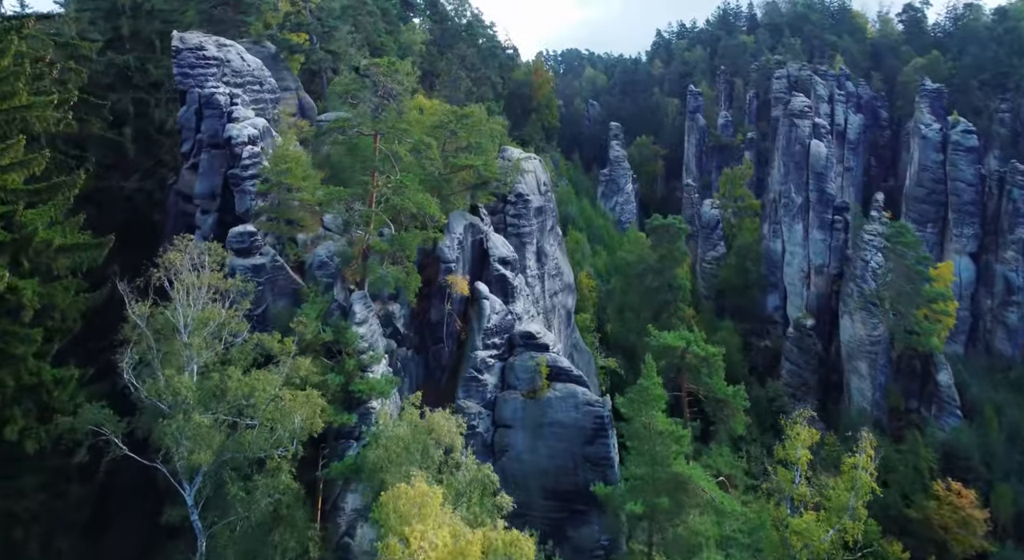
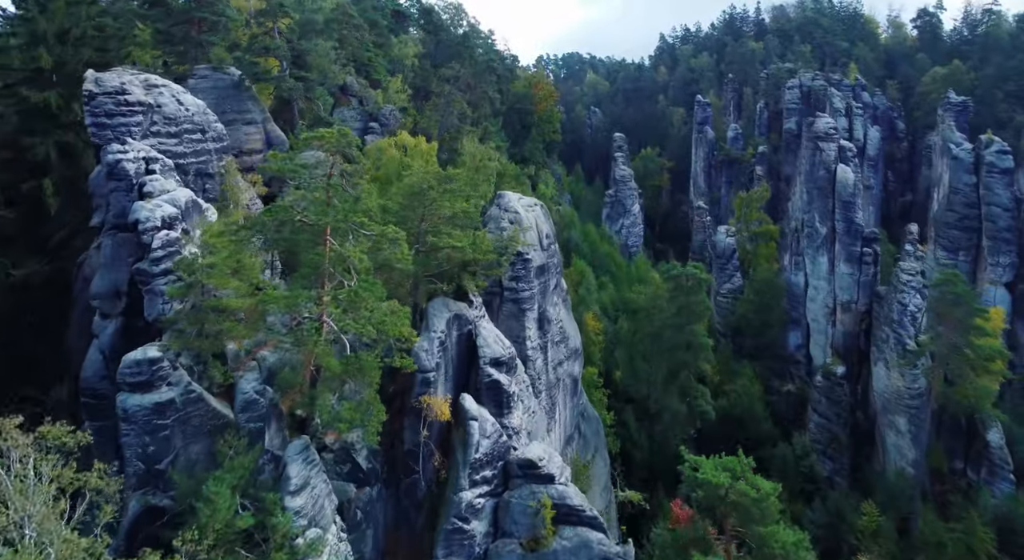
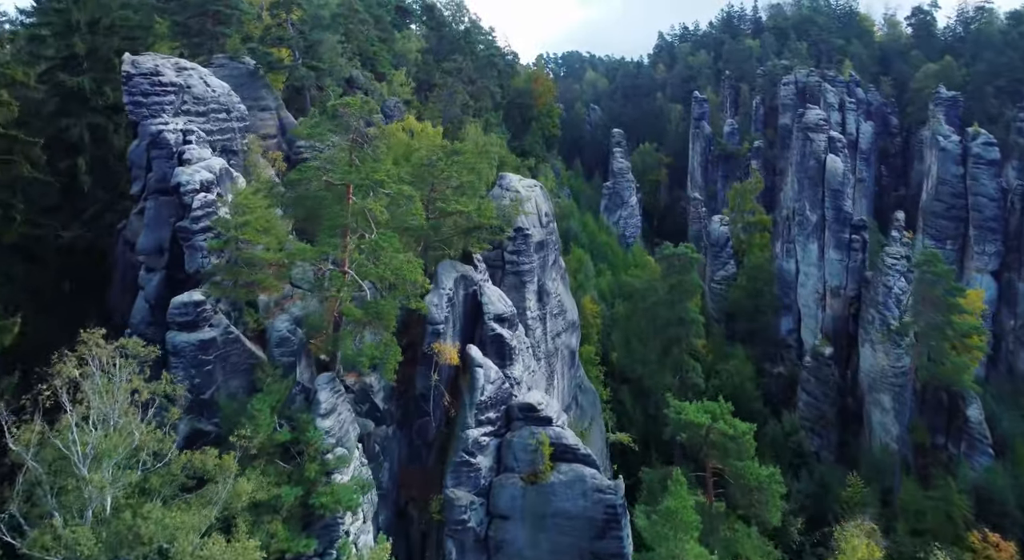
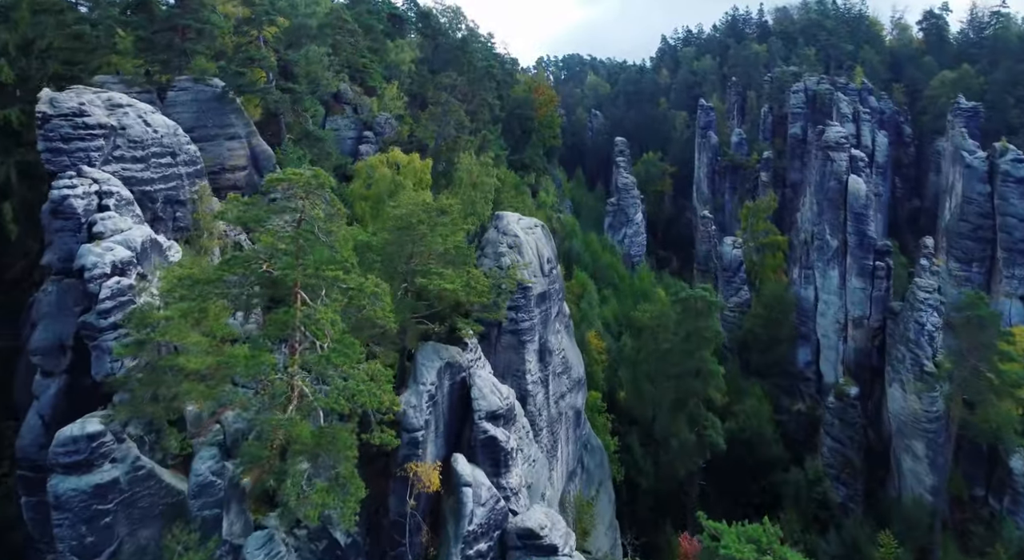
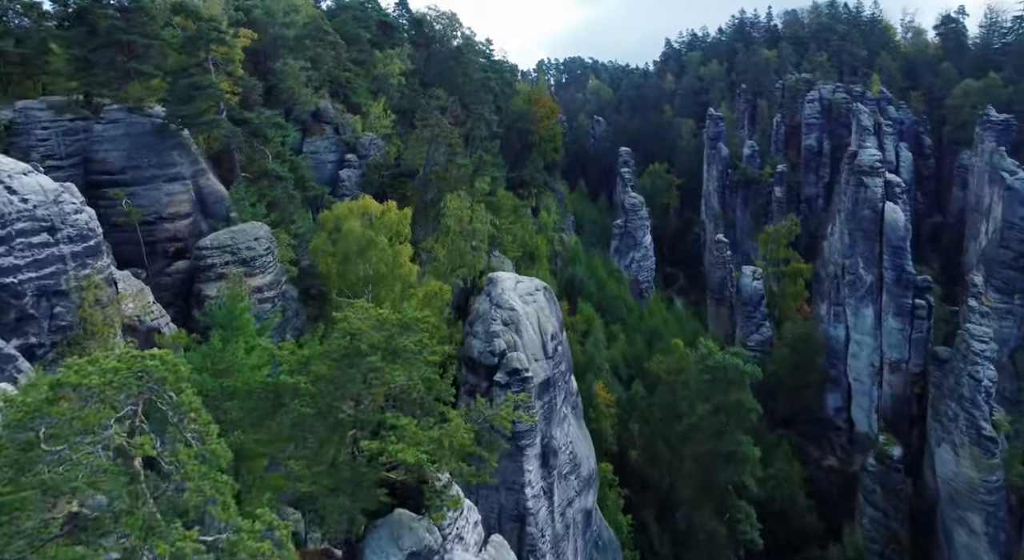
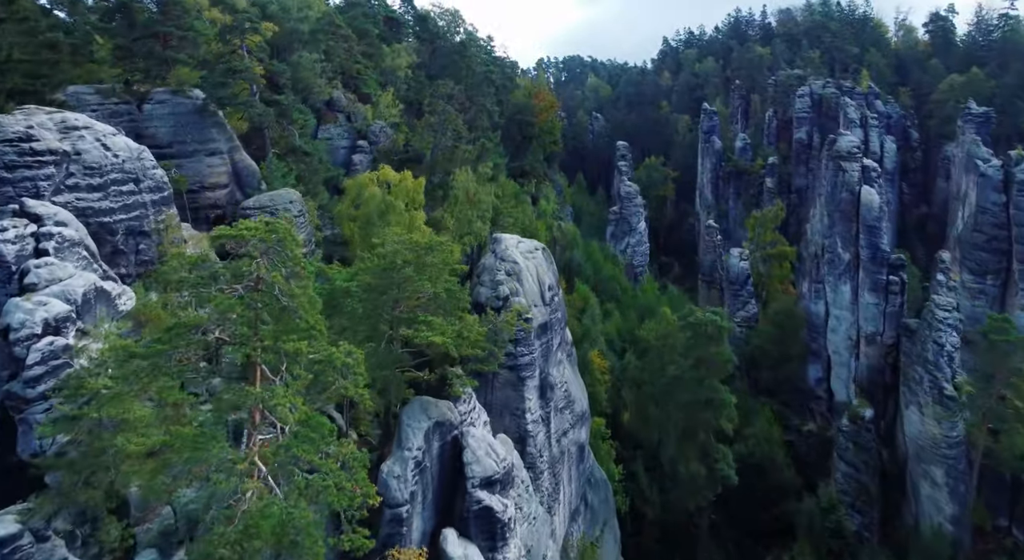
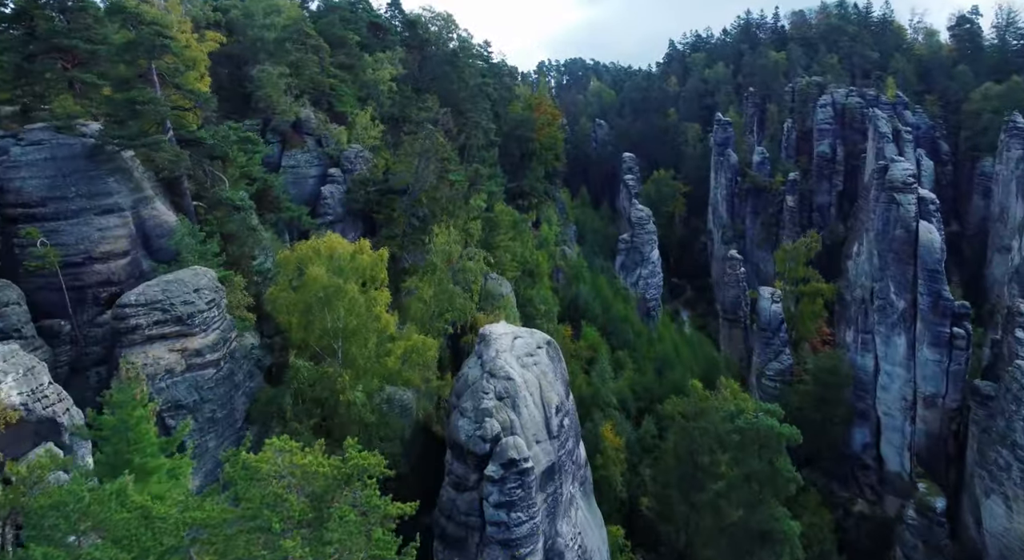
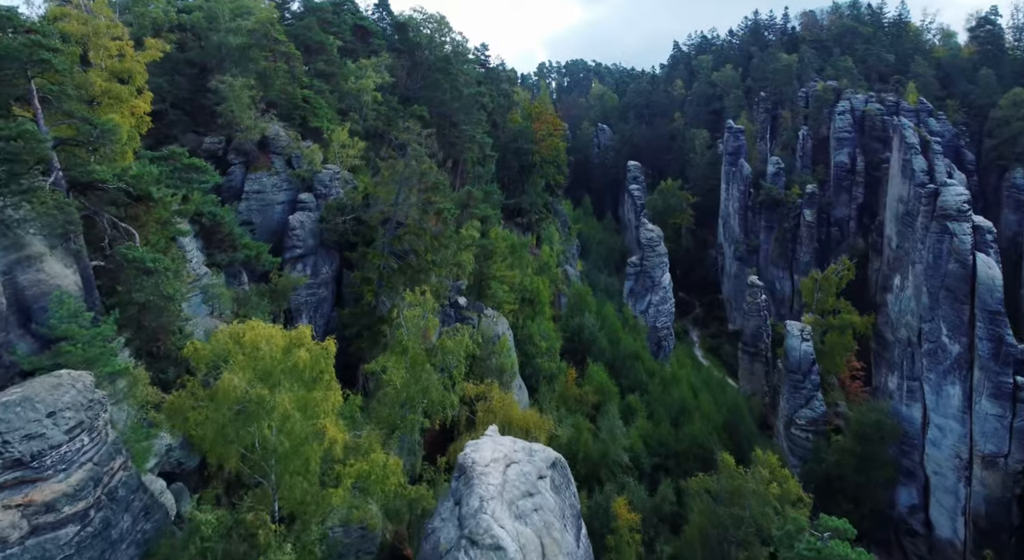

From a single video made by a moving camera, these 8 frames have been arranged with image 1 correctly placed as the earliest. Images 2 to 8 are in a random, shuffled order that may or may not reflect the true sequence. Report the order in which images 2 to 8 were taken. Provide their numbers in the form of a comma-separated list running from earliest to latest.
3, 2, 4, 6, 5, 7, 8
